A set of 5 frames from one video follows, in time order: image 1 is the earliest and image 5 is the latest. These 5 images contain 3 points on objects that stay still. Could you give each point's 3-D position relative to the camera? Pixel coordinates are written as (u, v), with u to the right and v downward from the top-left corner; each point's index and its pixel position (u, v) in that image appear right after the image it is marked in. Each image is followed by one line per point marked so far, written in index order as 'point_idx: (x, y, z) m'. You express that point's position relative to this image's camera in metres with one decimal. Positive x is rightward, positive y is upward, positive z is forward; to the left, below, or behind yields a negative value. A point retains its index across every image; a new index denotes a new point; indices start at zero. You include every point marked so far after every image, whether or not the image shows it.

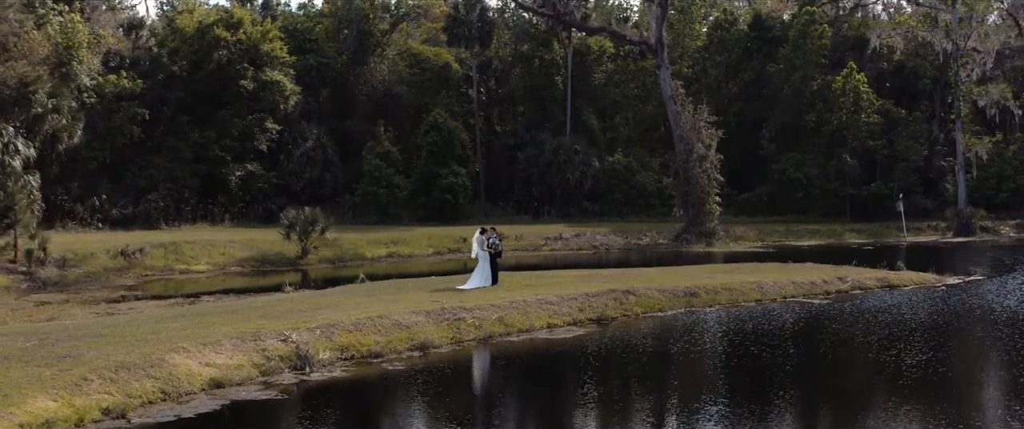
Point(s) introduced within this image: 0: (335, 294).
0: (-3.2, -1.4, +17.2) m
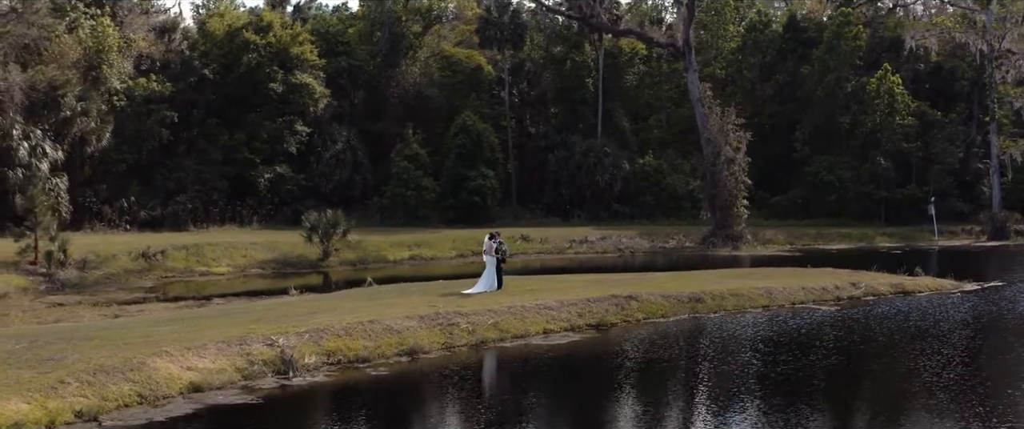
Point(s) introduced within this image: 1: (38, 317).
0: (-3.2, -1.5, +17.2) m
1: (-9.0, -1.9, +18.1) m
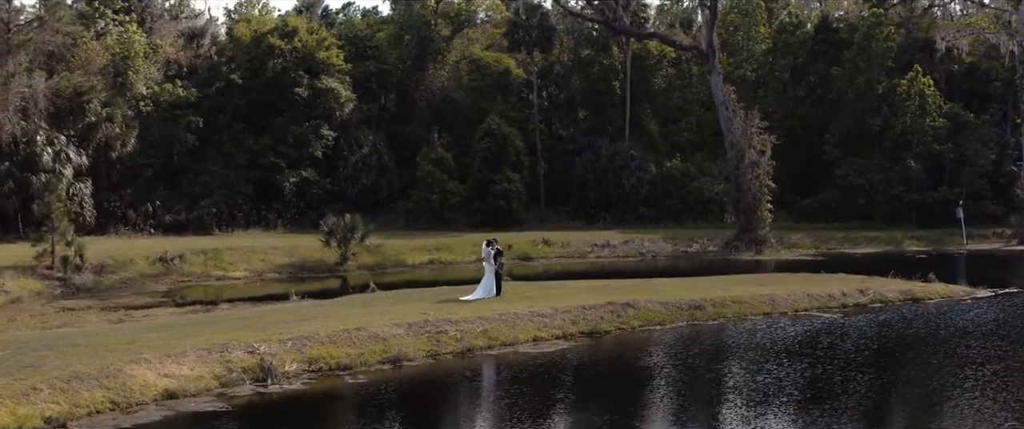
0: (-3.2, -1.6, +17.3) m
1: (-9.0, -2.0, +18.3) m
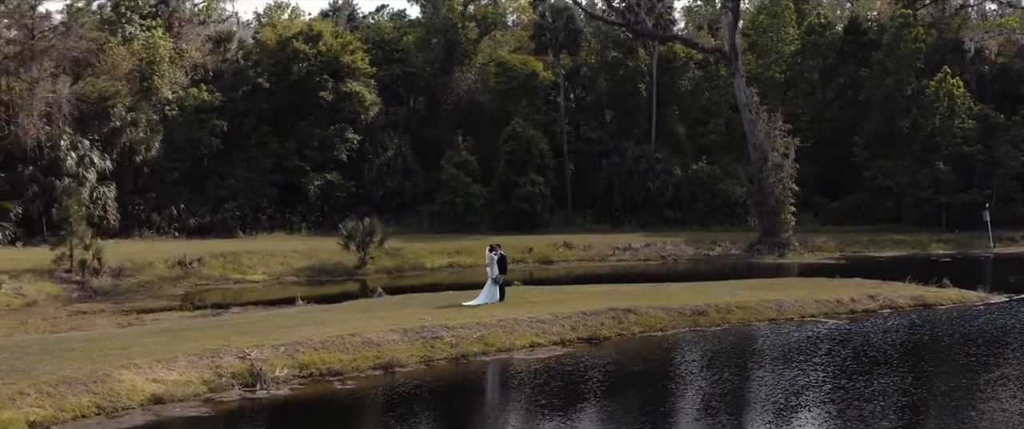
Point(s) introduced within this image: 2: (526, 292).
0: (-3.2, -1.7, +17.4) m
1: (-8.9, -2.1, +18.6) m
2: (+0.3, -1.6, +19.6) m
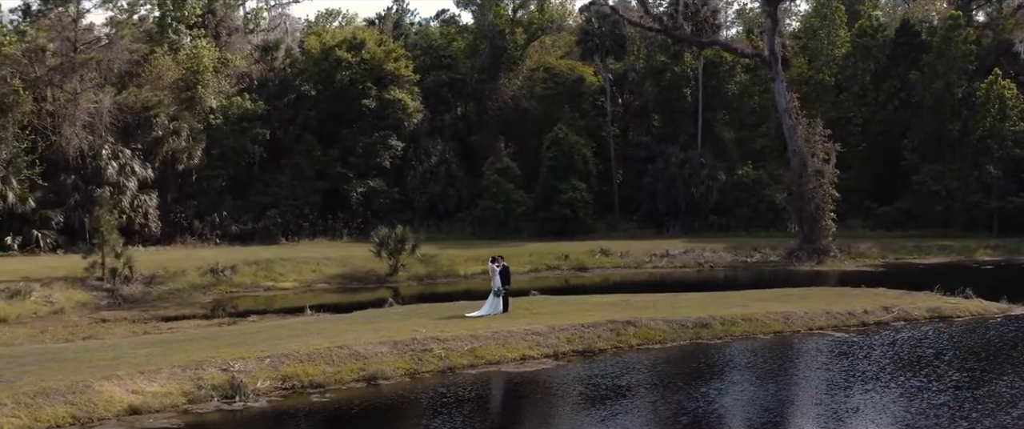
0: (-3.1, -1.9, +17.7) m
1: (-8.8, -2.4, +19.2) m
2: (+0.5, -1.8, +19.7) m
